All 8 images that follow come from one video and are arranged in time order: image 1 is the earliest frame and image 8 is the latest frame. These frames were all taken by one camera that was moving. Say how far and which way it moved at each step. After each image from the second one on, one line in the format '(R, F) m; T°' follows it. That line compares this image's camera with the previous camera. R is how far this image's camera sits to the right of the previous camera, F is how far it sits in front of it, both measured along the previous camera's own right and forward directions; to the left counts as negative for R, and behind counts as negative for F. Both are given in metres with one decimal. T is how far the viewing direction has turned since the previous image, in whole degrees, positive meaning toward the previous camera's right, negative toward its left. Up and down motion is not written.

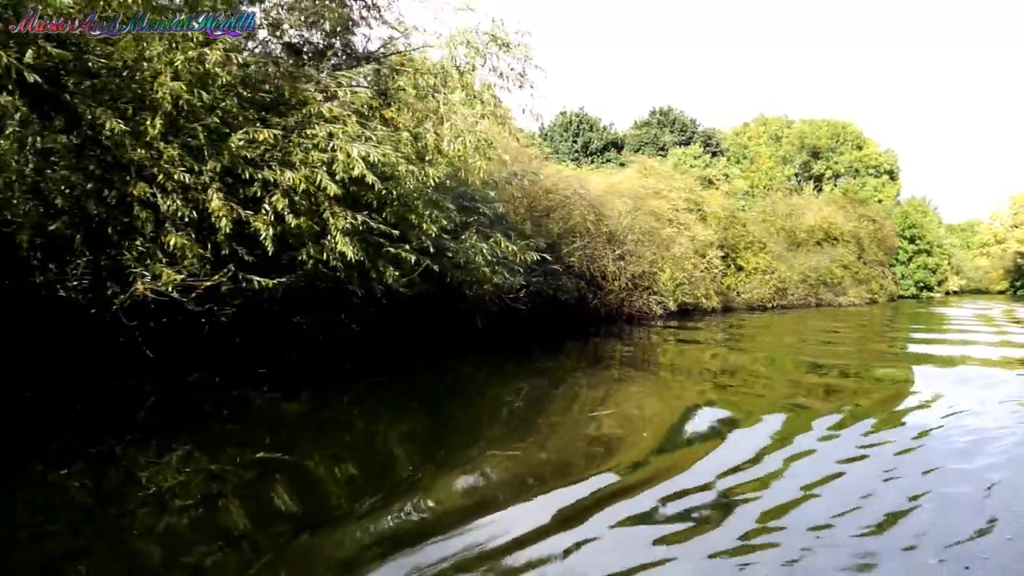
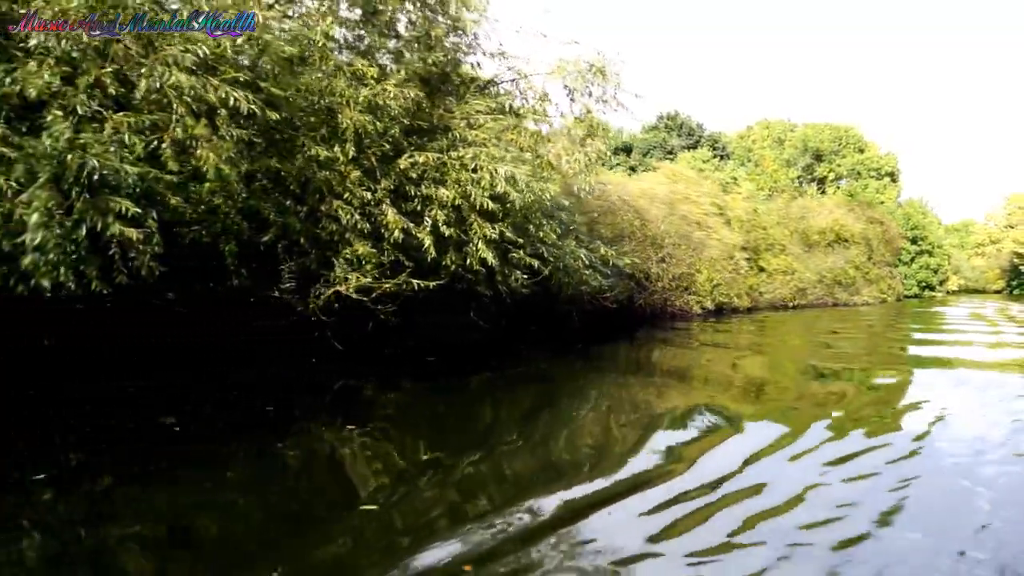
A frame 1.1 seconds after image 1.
(-1.7, -1.5) m; 0°
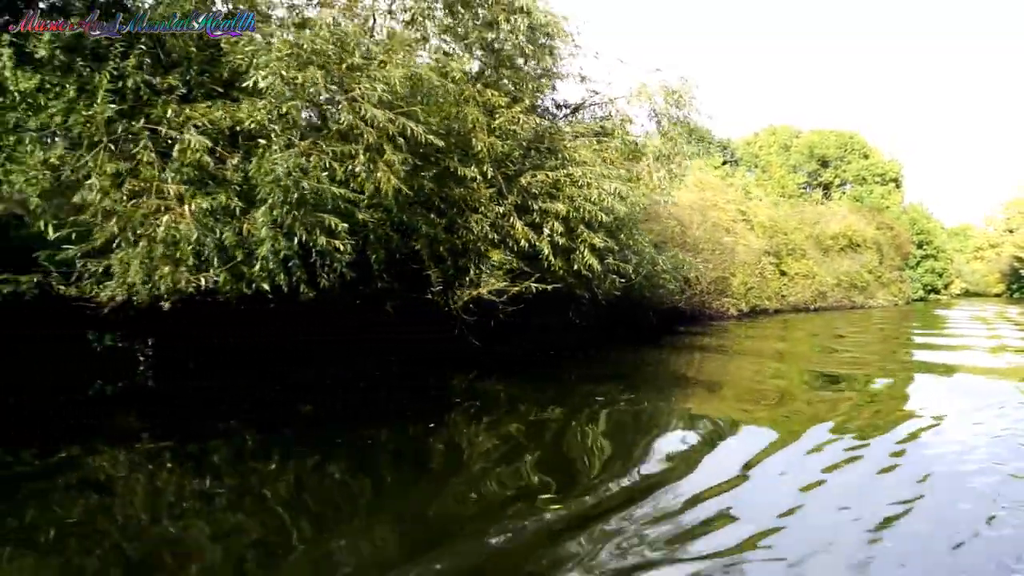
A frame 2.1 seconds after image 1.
(-1.6, -1.4) m; 0°
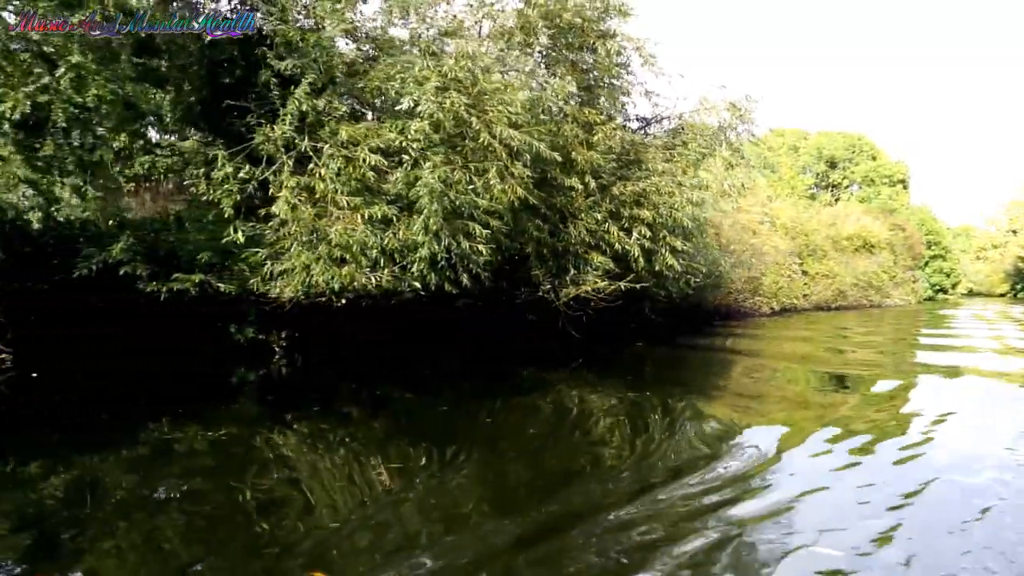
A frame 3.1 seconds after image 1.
(-1.5, -1.3) m; 0°
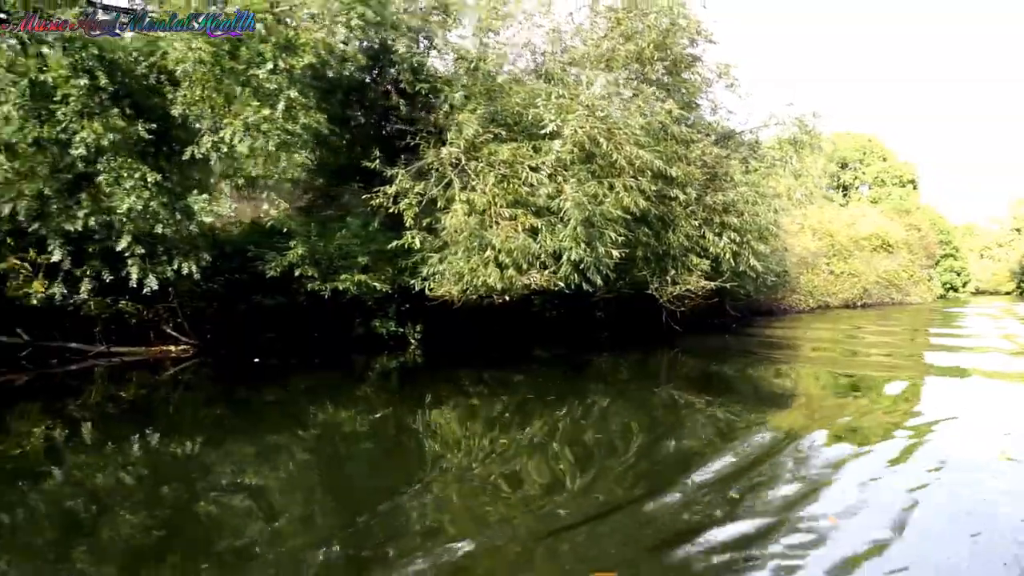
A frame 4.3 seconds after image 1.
(-1.9, -1.6) m; 0°
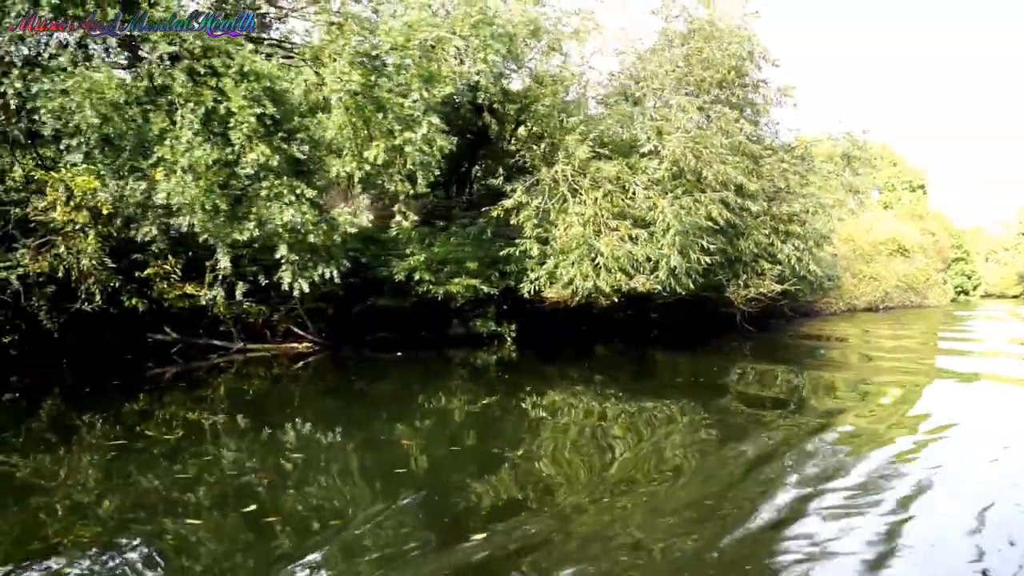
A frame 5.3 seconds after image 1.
(-1.6, -1.4) m; 0°
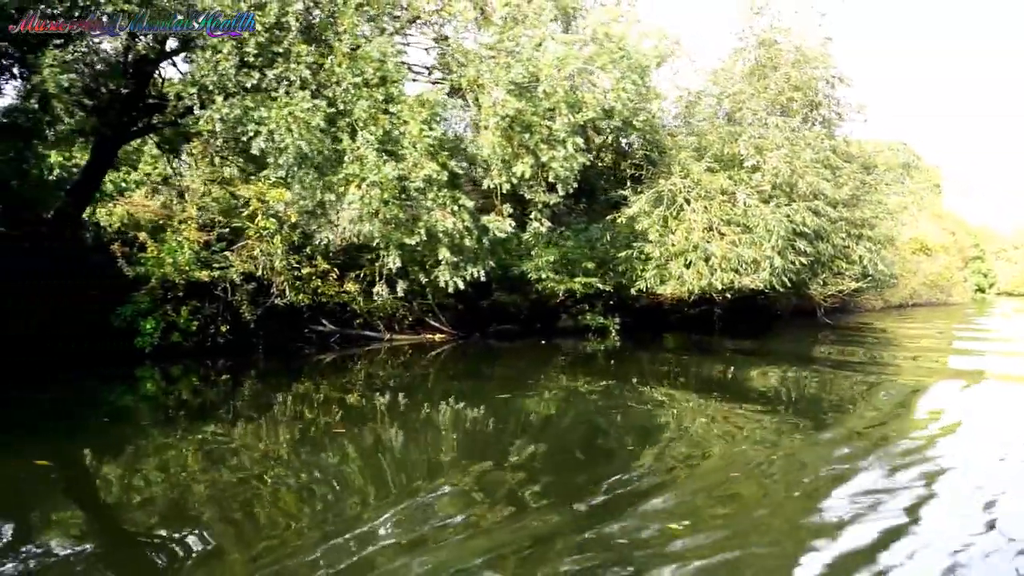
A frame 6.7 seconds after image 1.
(-2.1, -1.8) m; 0°
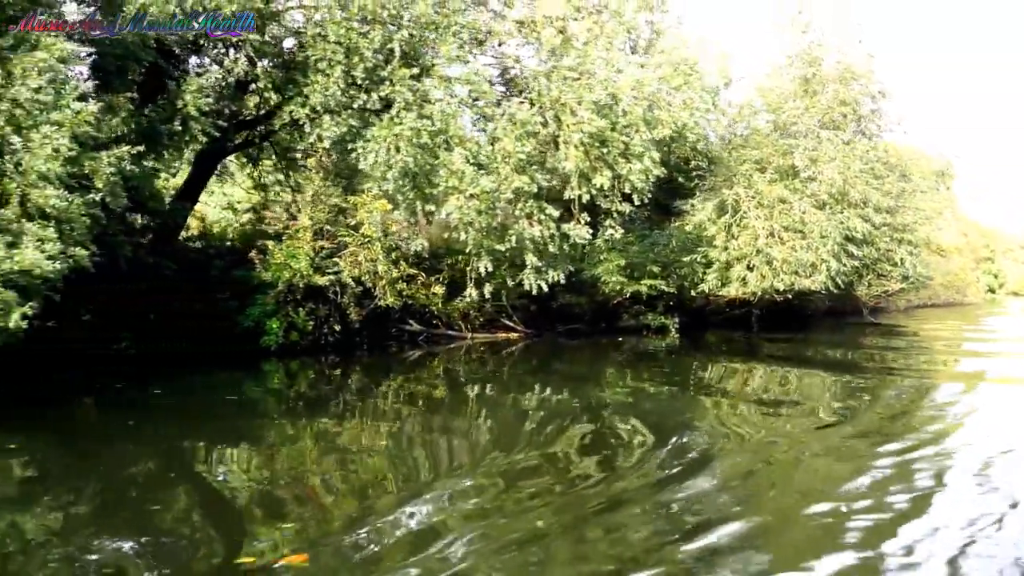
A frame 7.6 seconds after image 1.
(-1.4, -1.2) m; 0°
